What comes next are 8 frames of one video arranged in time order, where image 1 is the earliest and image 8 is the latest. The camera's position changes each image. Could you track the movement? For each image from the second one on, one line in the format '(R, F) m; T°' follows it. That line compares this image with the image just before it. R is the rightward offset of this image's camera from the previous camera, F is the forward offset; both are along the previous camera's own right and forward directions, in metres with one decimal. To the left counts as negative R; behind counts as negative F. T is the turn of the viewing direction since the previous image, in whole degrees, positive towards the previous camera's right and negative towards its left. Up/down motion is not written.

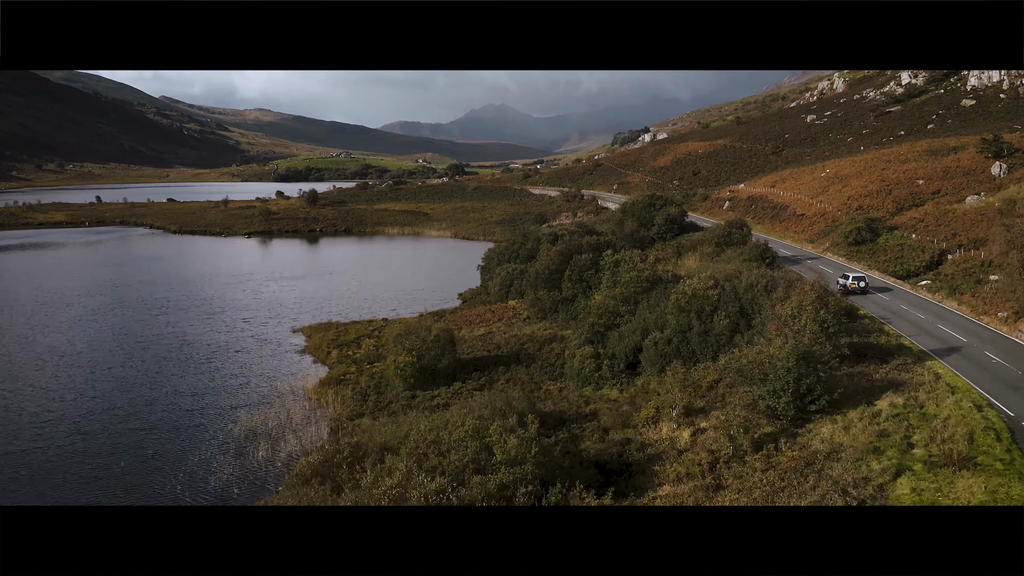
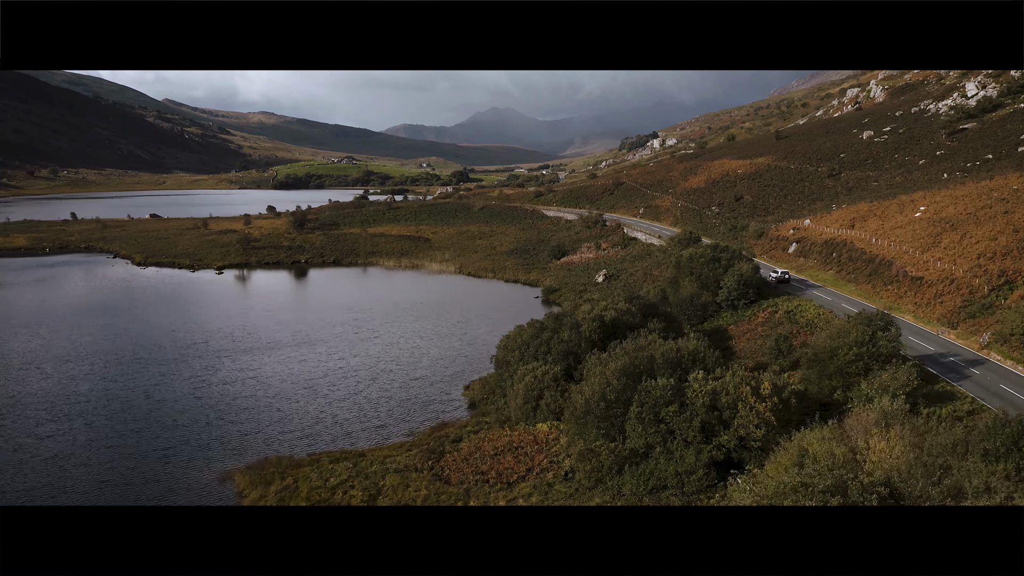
(-0.9, +7.8) m; 0°
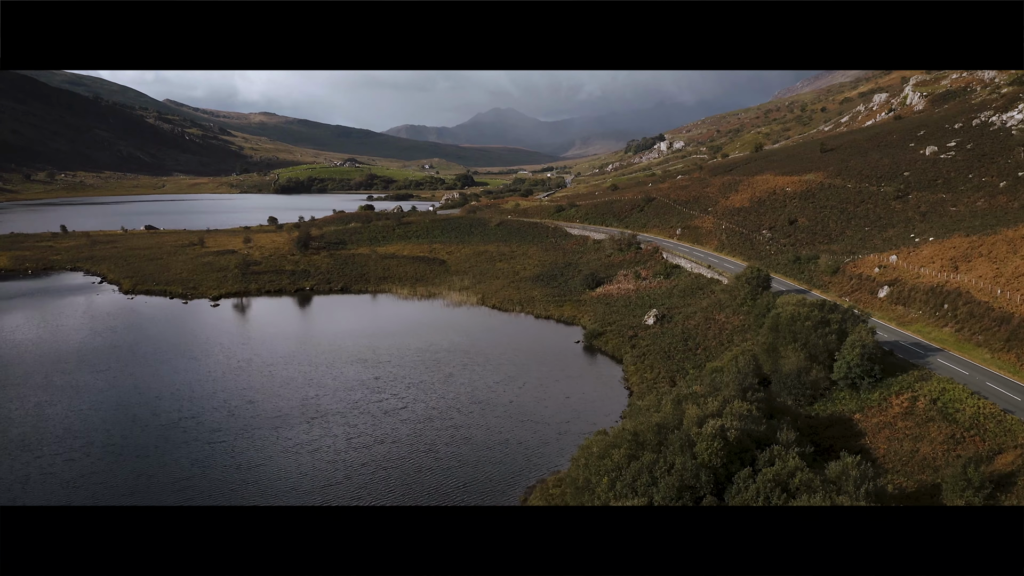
(-2.3, +5.1) m; 0°
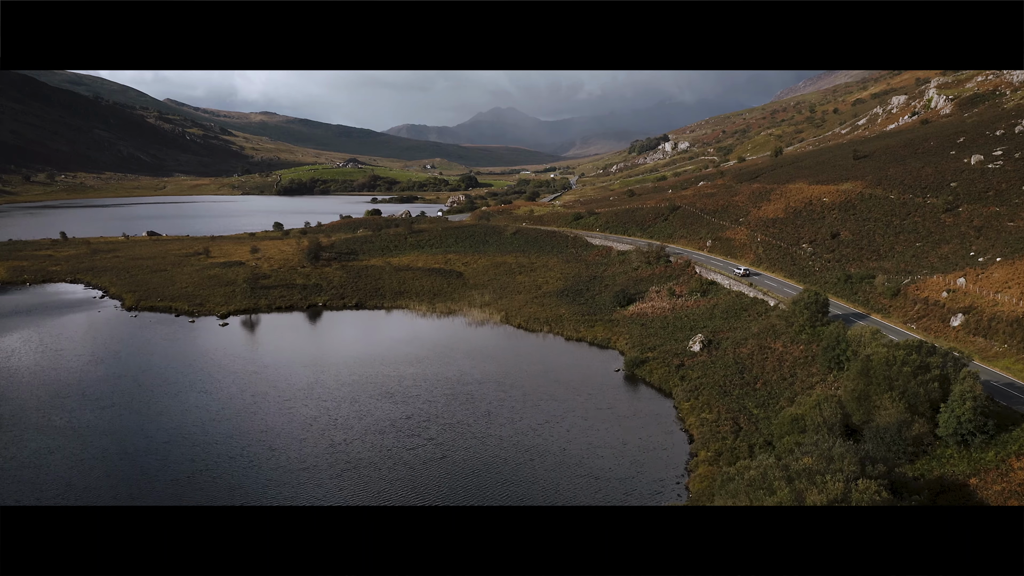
(-2.0, +2.5) m; 0°
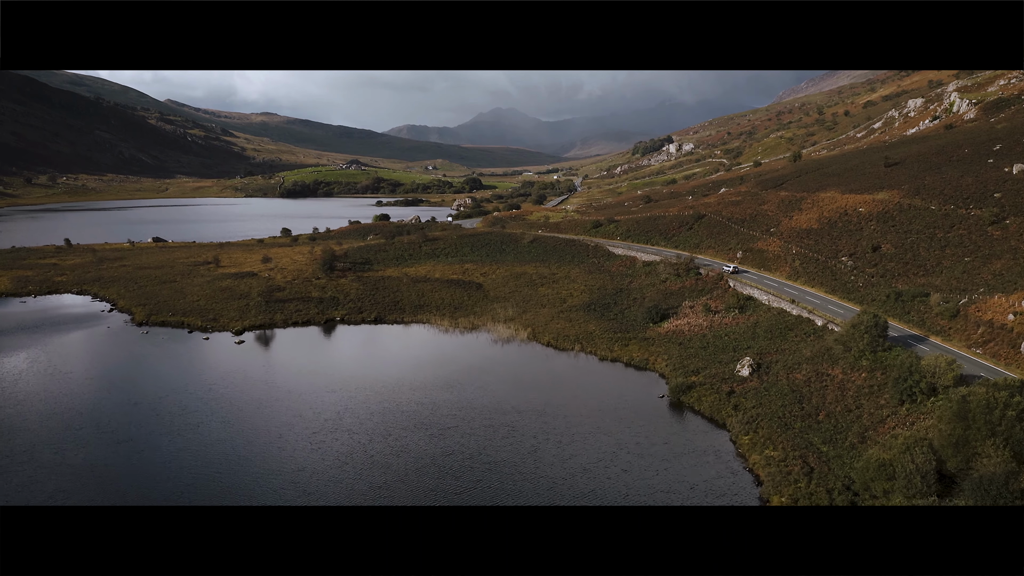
(-2.1, +1.8) m; 0°
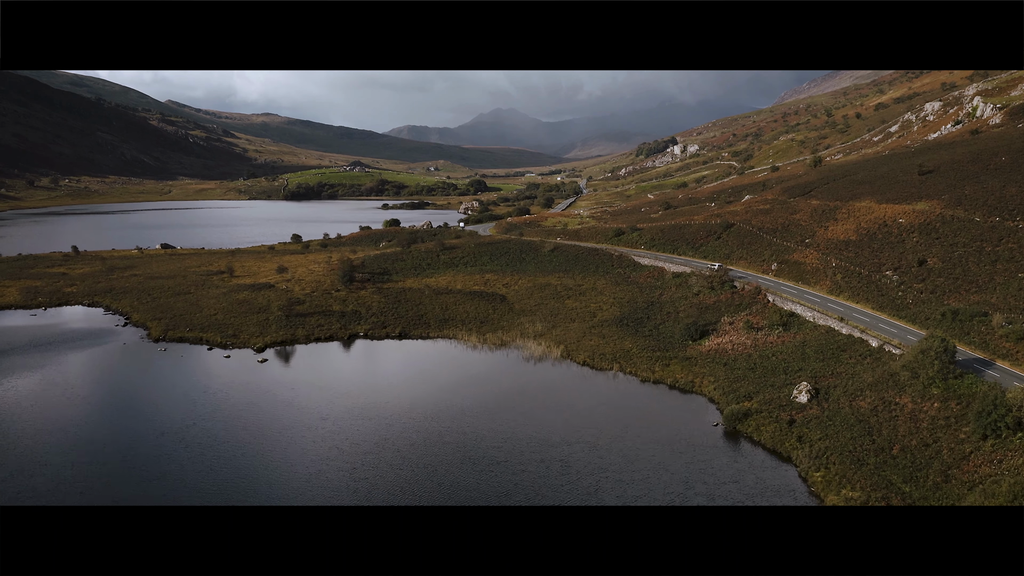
(-2.3, +1.5) m; 0°
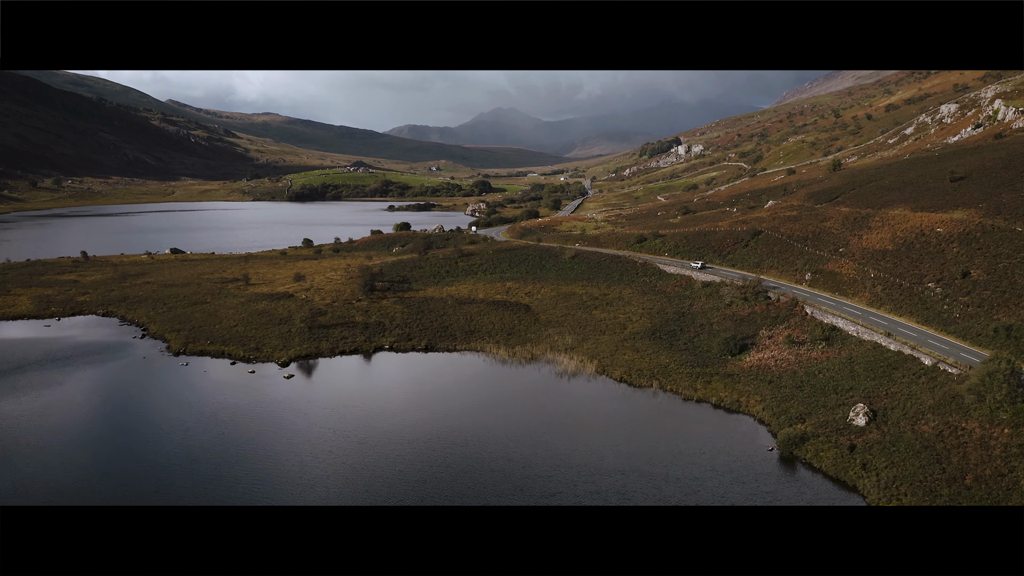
(-2.3, +1.1) m; 0°
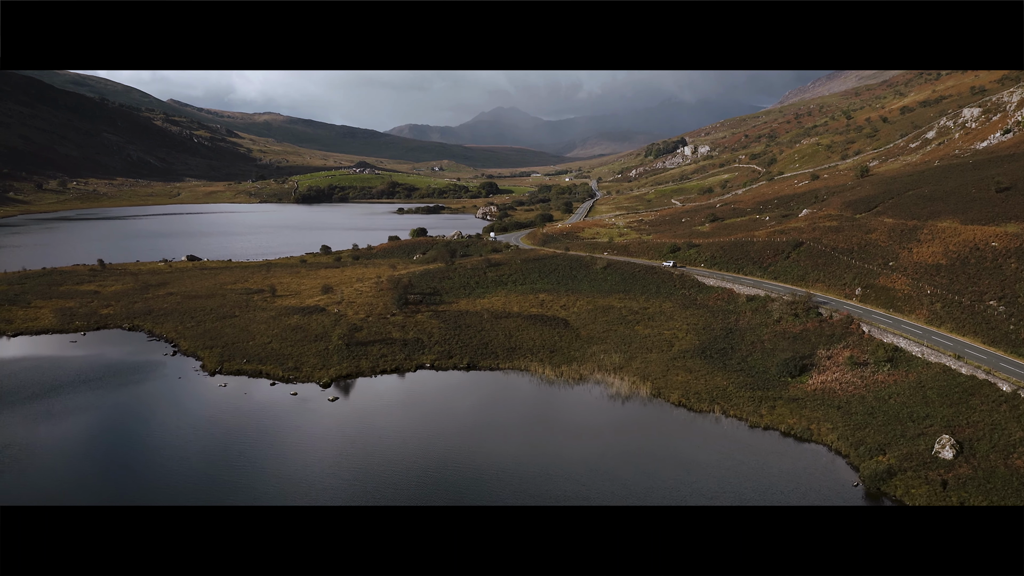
(-3.4, +1.3) m; 0°
